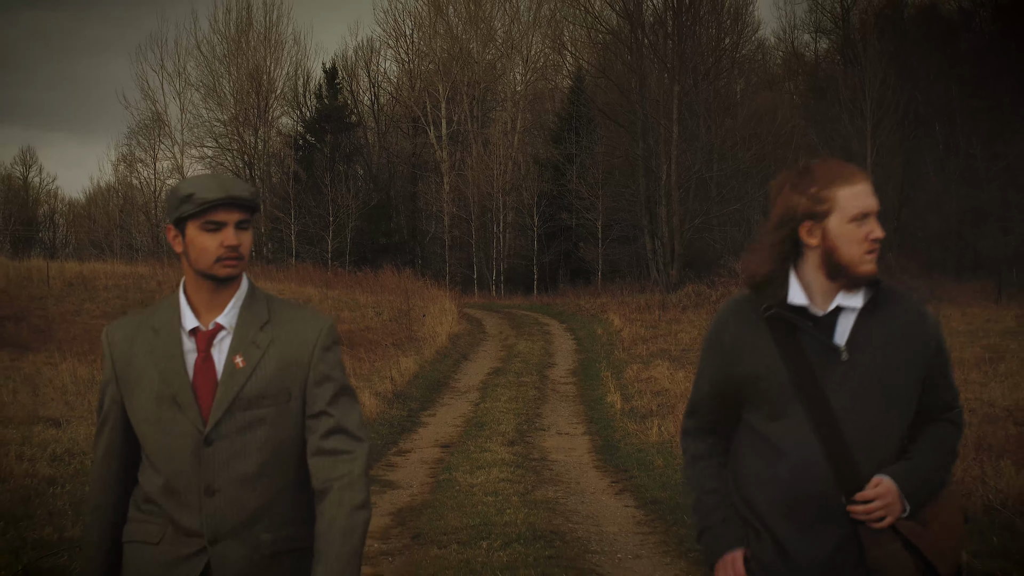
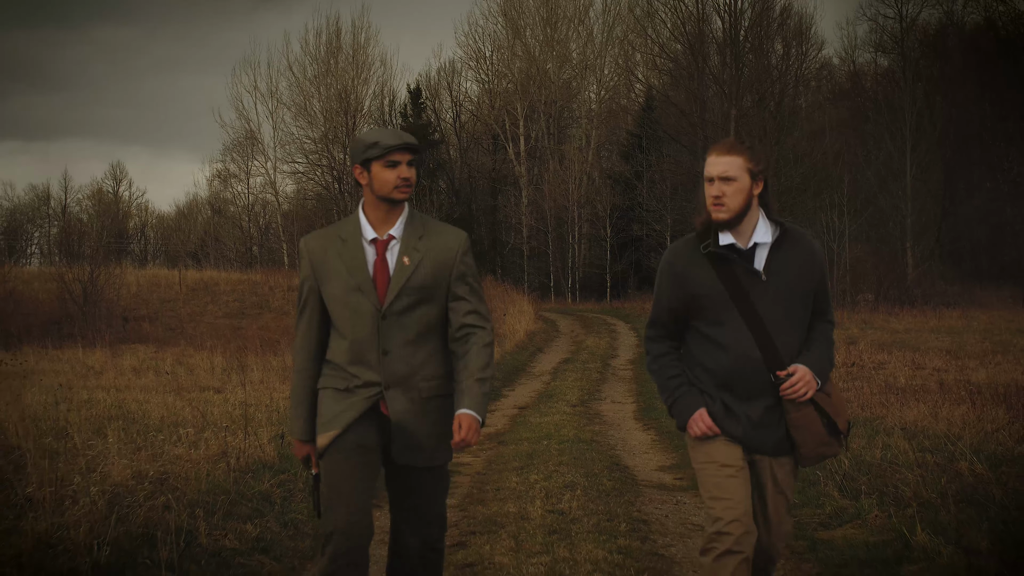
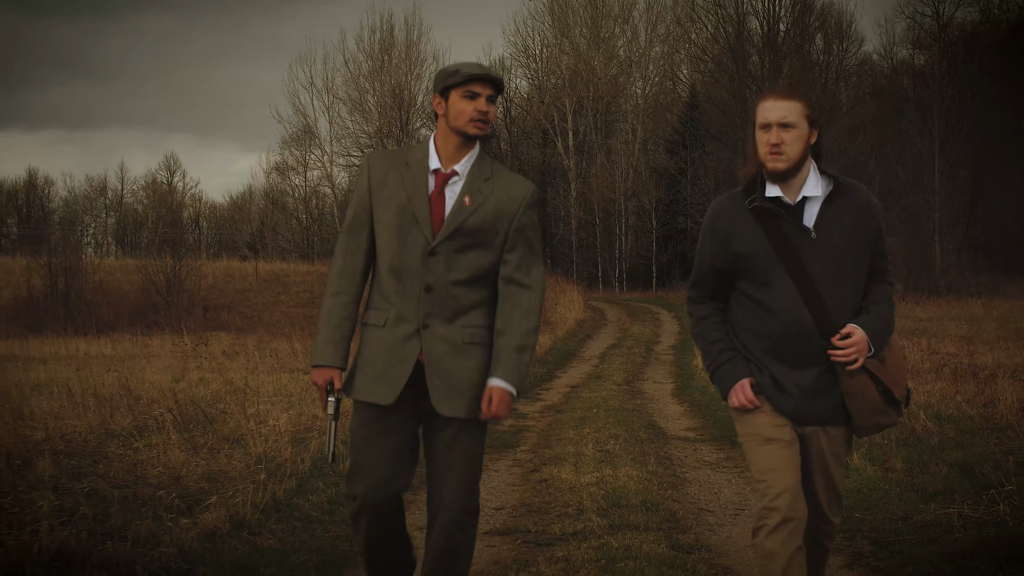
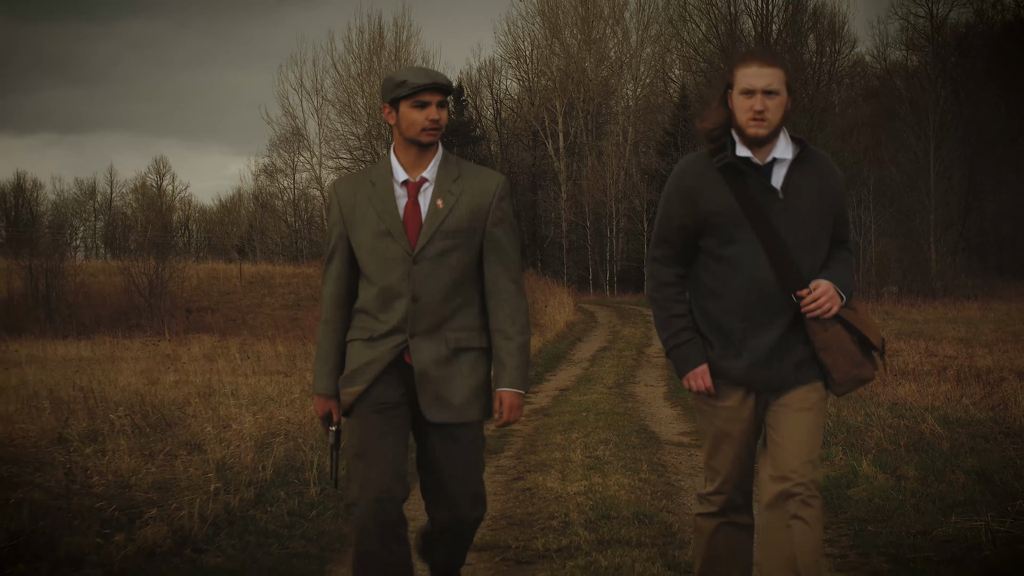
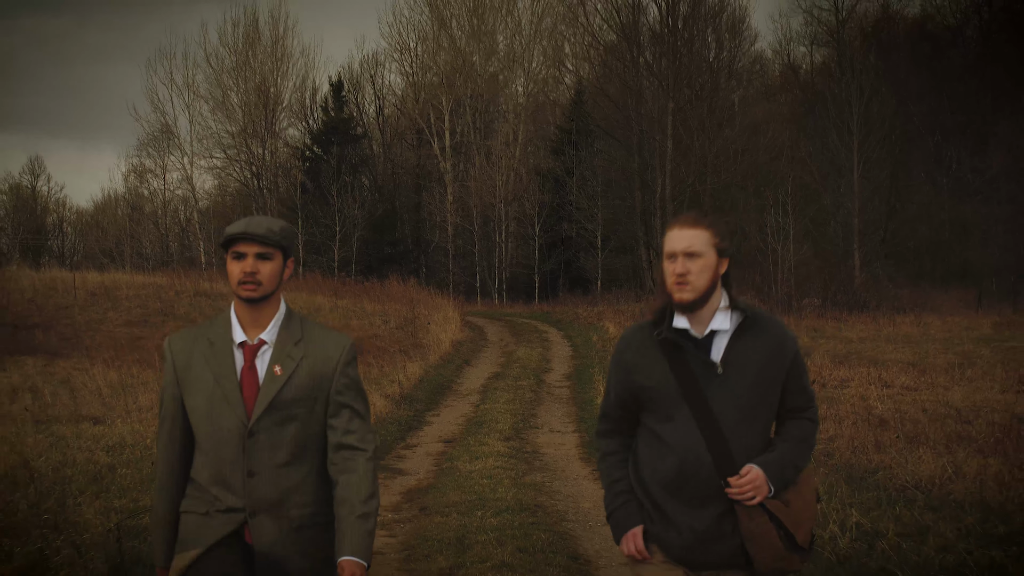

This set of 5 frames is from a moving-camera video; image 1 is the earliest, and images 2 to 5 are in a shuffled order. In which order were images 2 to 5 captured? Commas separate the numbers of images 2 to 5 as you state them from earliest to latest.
5, 2, 4, 3
